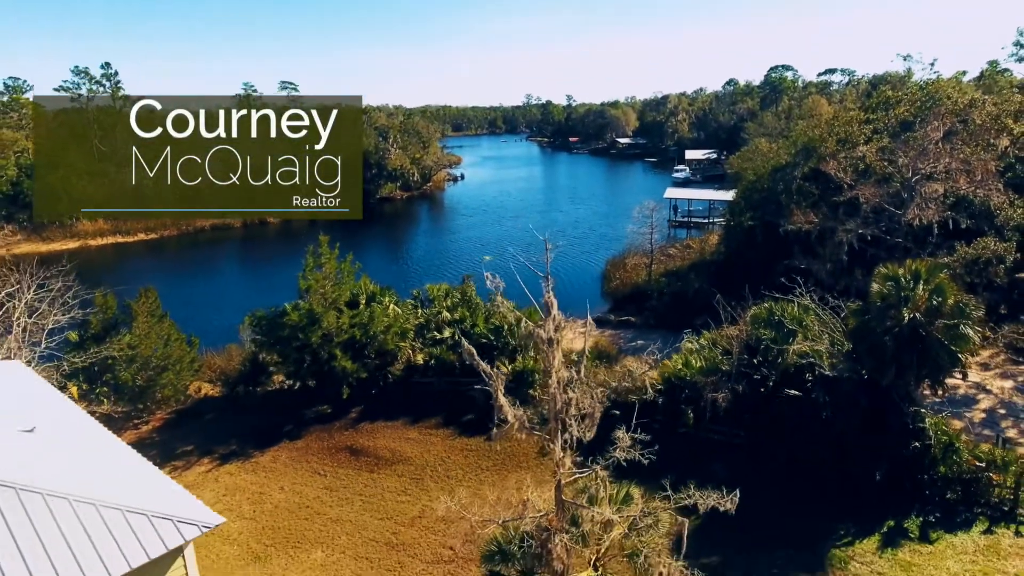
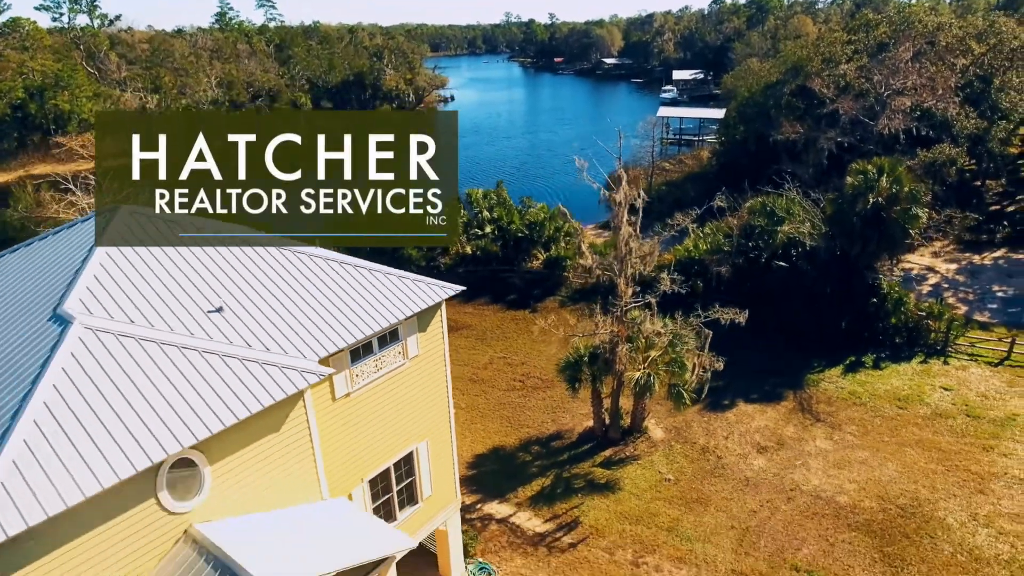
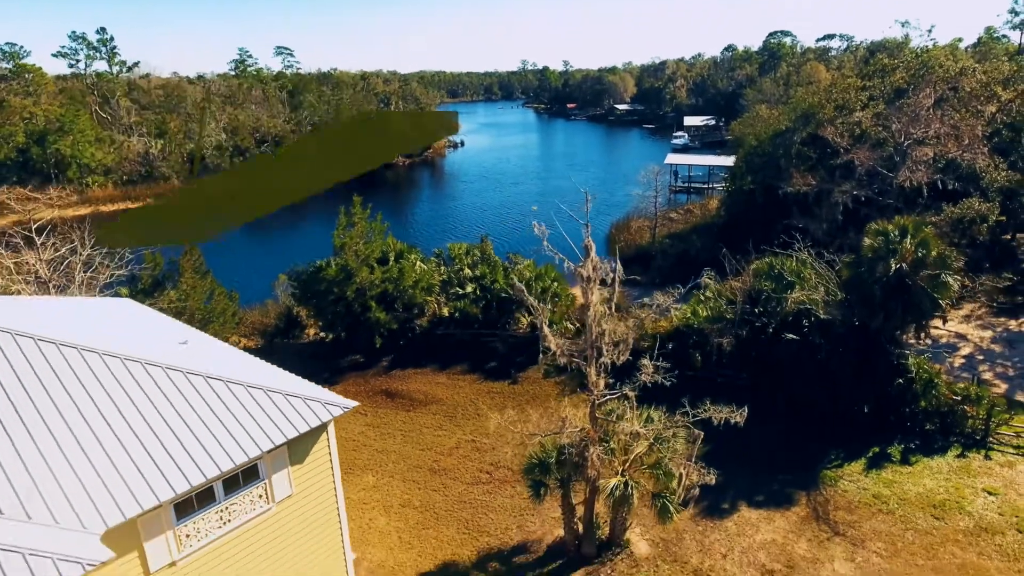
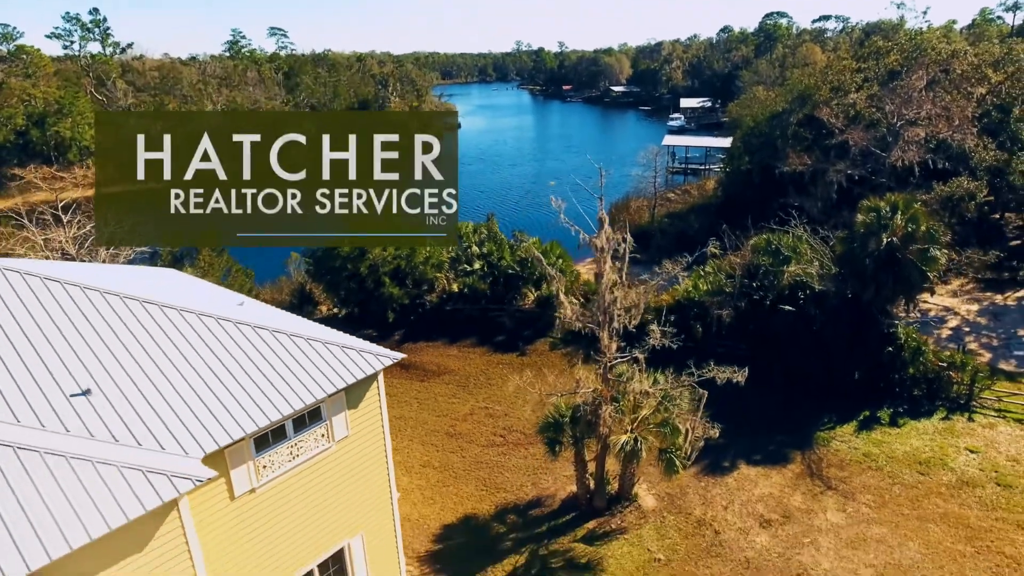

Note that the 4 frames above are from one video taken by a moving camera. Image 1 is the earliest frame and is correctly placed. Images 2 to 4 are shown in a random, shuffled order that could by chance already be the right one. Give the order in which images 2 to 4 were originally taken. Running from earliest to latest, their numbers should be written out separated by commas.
3, 4, 2
